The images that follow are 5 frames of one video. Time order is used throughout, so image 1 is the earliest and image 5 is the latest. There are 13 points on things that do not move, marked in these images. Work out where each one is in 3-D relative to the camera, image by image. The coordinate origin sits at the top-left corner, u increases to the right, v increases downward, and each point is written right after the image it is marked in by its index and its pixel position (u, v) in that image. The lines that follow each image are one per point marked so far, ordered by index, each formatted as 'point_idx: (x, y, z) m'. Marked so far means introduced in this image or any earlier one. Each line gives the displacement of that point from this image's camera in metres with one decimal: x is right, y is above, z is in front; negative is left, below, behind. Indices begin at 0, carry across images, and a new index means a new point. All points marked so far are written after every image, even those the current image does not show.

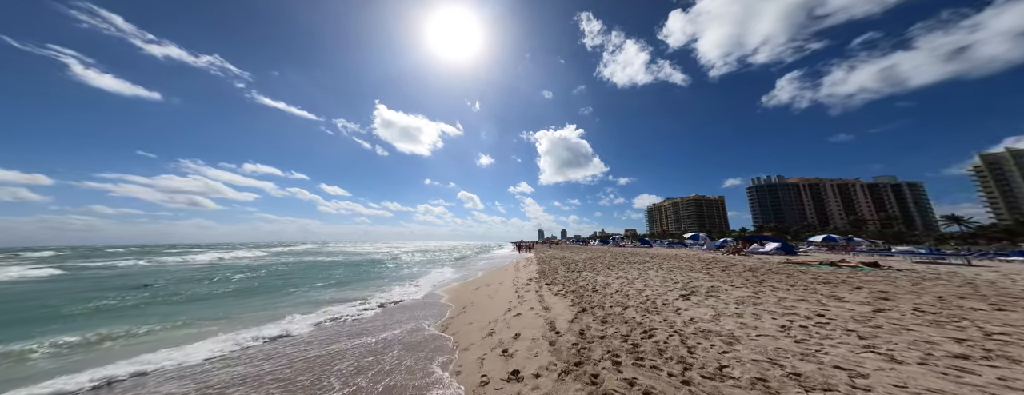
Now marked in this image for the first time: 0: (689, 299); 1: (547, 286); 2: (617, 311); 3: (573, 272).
0: (+4.3, -2.5, +5.6) m
1: (+1.6, -3.9, +10.1) m
2: (+2.6, -2.8, +5.7) m
3: (+3.6, -4.5, +13.7) m
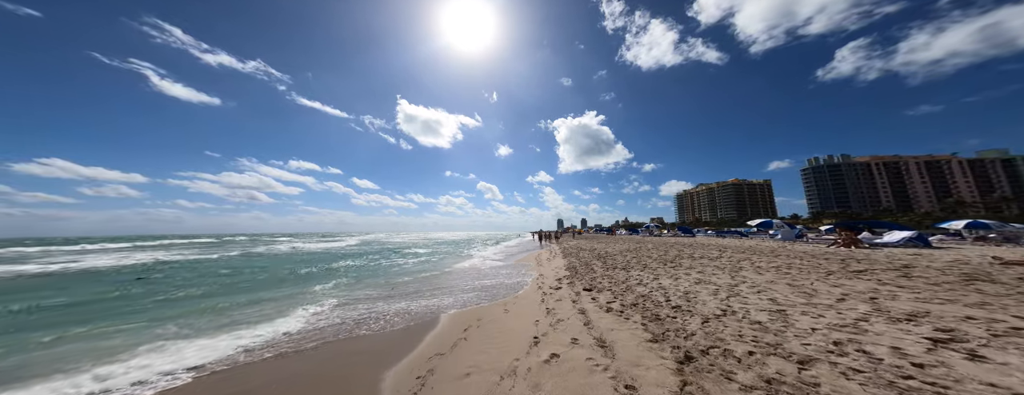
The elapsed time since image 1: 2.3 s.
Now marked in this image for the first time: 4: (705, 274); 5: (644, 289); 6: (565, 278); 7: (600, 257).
0: (+4.7, -1.6, +2.3) m
1: (+2.3, -2.9, +7.0) m
2: (+3.0, -1.9, +2.5) m
3: (+4.7, -3.3, +10.4) m
4: (+5.9, -2.4, +7.0) m
5: (+3.8, -2.6, +6.6) m
6: (+2.3, -3.5, +9.8) m
7: (+5.7, -4.0, +15.1) m
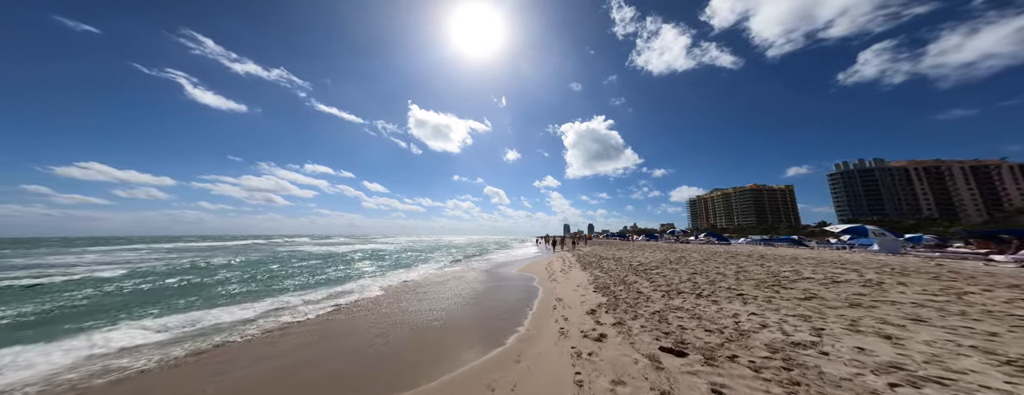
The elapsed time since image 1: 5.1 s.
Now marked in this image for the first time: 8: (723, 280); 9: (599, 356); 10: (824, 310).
0: (+4.6, -0.9, -1.7) m
1: (+2.3, -2.3, +3.1) m
2: (+2.9, -1.2, -1.4) m
3: (+4.8, -2.7, +6.4) m
4: (+5.9, -1.8, +3.0) m
5: (+3.8, -2.0, +2.6) m
6: (+2.3, -2.9, +5.8) m
7: (+6.0, -3.5, +11.0) m
8: (+6.8, -2.7, +7.4) m
9: (+1.4, -2.5, +3.8) m
10: (+5.7, -2.1, +4.2) m
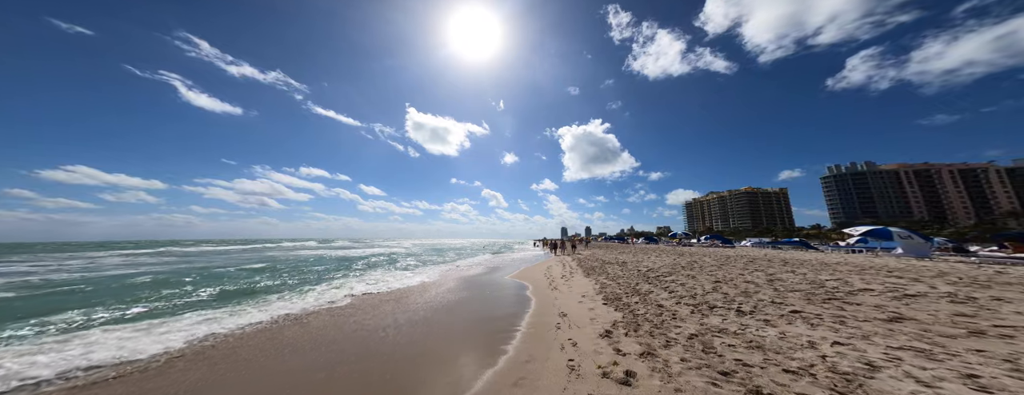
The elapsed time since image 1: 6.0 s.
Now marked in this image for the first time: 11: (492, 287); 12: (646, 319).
0: (+4.6, -0.6, -2.9) m
1: (+2.3, -2.1, +1.9) m
2: (+2.9, -0.9, -2.6) m
3: (+4.7, -2.6, +5.2) m
4: (+5.9, -1.6, +1.9) m
5: (+3.7, -1.7, +1.4) m
6: (+2.2, -2.7, +4.6) m
7: (+5.8, -3.4, +9.8) m
8: (+6.7, -2.5, +6.2) m
9: (+1.3, -2.3, +2.6) m
10: (+5.6, -1.9, +3.1) m
11: (-1.2, -5.0, +12.8) m
12: (+3.1, -2.8, +5.3) m
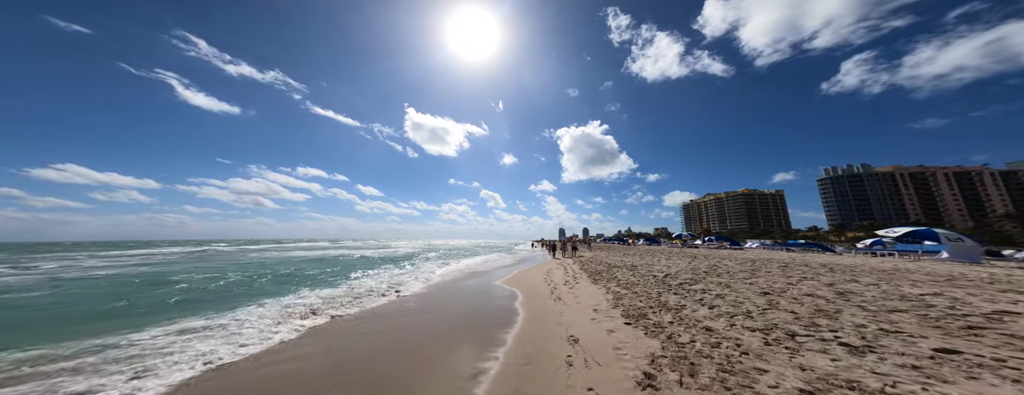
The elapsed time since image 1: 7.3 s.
0: (+4.6, -0.3, -4.5) m
1: (+2.2, -1.7, +0.2) m
2: (+2.9, -0.5, -4.2) m
3: (+4.6, -2.2, +3.6) m
4: (+5.8, -1.2, +0.3) m
5: (+3.7, -1.4, -0.2) m
6: (+2.2, -2.4, +2.9) m
7: (+5.6, -3.2, +8.2) m
8: (+6.6, -2.2, +4.6) m
9: (+1.3, -2.0, +0.9) m
10: (+5.6, -1.6, +1.5) m
11: (-1.3, -4.7, +11.1) m
12: (+3.0, -2.4, +3.7) m
